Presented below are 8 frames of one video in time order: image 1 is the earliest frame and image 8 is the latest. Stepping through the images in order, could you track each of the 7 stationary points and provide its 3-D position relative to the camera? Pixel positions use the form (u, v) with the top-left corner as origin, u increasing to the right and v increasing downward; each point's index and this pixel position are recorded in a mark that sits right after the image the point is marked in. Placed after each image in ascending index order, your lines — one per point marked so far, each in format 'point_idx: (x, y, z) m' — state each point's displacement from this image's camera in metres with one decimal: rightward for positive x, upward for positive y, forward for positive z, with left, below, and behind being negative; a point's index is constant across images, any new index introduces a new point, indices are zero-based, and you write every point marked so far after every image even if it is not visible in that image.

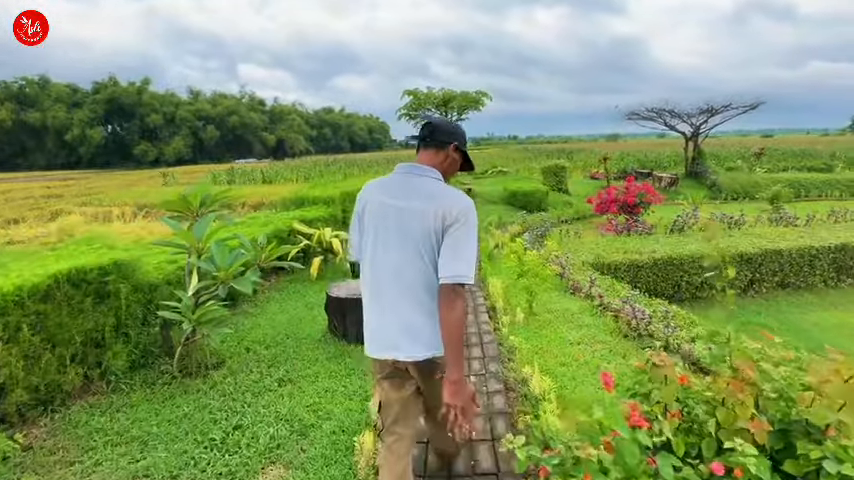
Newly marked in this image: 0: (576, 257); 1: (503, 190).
0: (+3.1, -0.4, +8.1) m
1: (+2.9, +1.8, +14.5) m
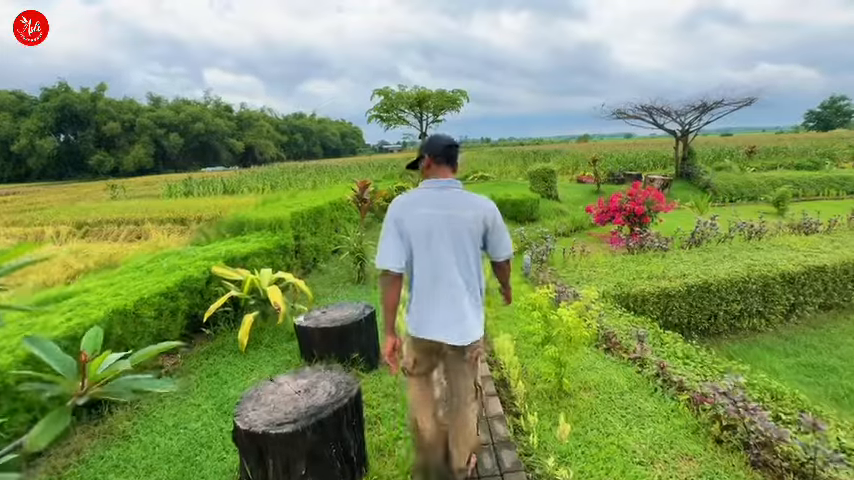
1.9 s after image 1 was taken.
0: (+2.7, -0.8, +6.4) m
1: (+2.1, +1.3, +12.9) m
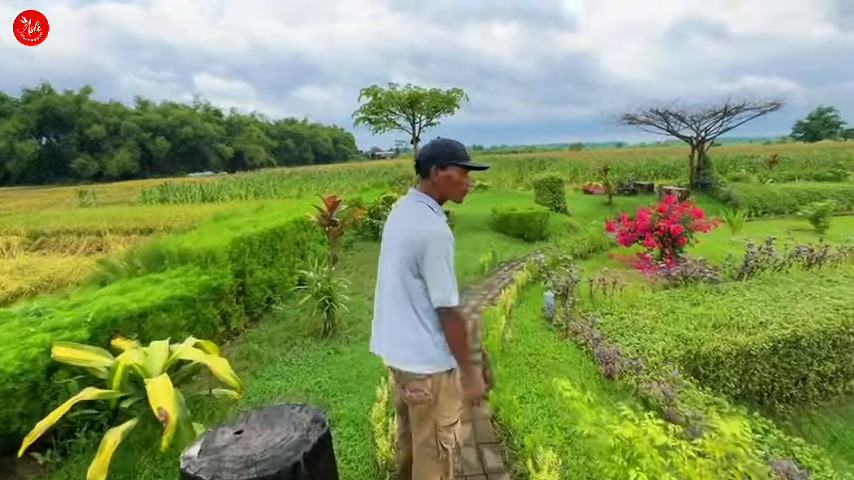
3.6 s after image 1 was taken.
0: (+2.6, -1.3, +4.7) m
1: (+1.9, +0.7, +11.2) m
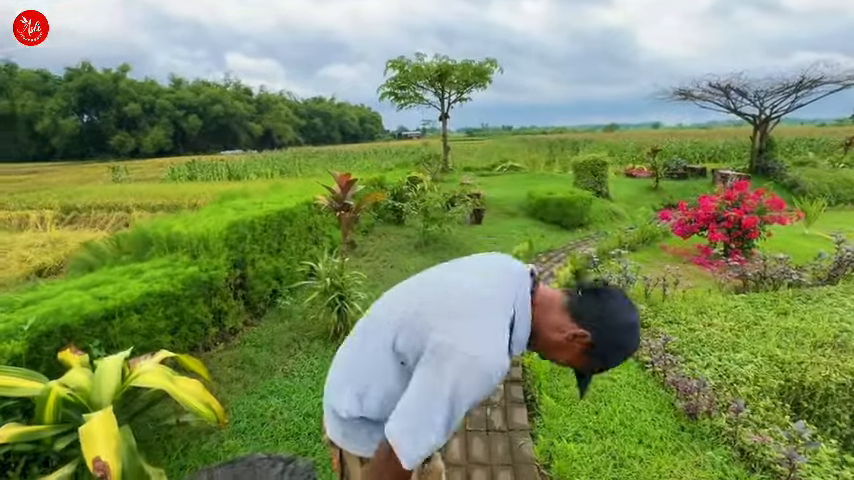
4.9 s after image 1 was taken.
0: (+2.9, -1.2, +3.7) m
1: (+2.6, +1.1, +10.1) m
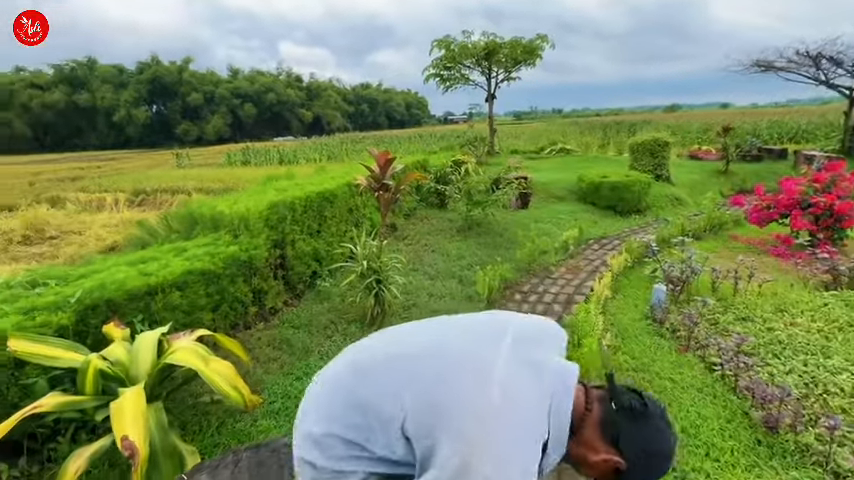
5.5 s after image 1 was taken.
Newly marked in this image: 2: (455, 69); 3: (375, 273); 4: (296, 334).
0: (+3.3, -1.1, +3.2) m
1: (+3.7, +1.4, +9.5) m
2: (+1.0, +6.4, +14.5) m
3: (-0.5, -0.3, +4.0) m
4: (-1.2, -0.9, +3.7) m
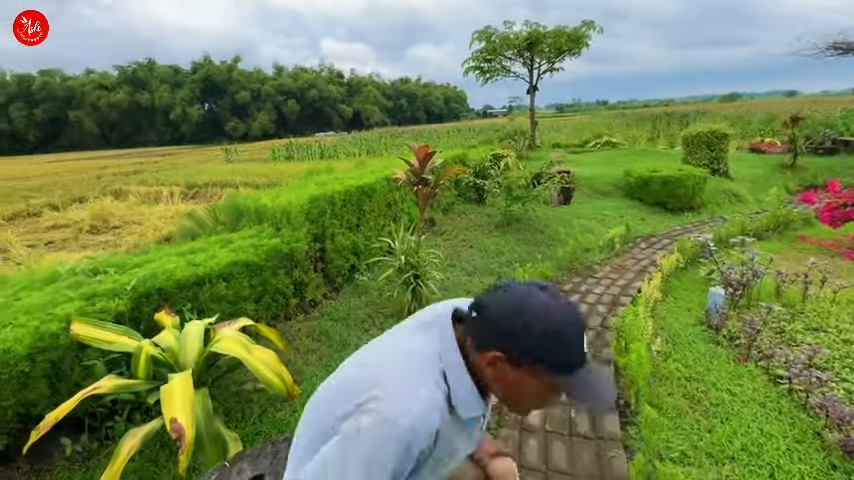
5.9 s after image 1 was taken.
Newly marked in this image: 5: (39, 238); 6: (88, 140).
0: (+3.5, -1.2, +2.9) m
1: (+4.6, +1.5, +9.1) m
2: (+2.5, +6.5, +14.2) m
3: (-0.2, -0.3, +4.0) m
4: (-0.9, -0.8, +3.8) m
5: (-5.3, 0.0, +5.3) m
6: (-10.9, +3.2, +12.5) m
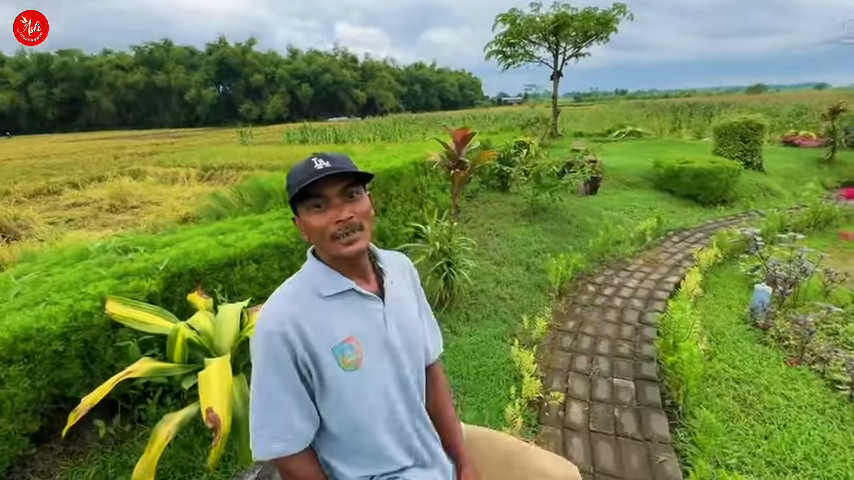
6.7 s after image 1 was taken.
0: (+3.8, -1.2, +2.6) m
1: (+5.1, +1.6, +8.7) m
2: (+3.3, +6.9, +13.8) m
3: (+0.2, -0.1, +3.9) m
4: (-0.6, -0.7, +3.6) m
5: (-5.0, +0.3, +5.3) m
6: (-10.3, +3.9, +12.5) m
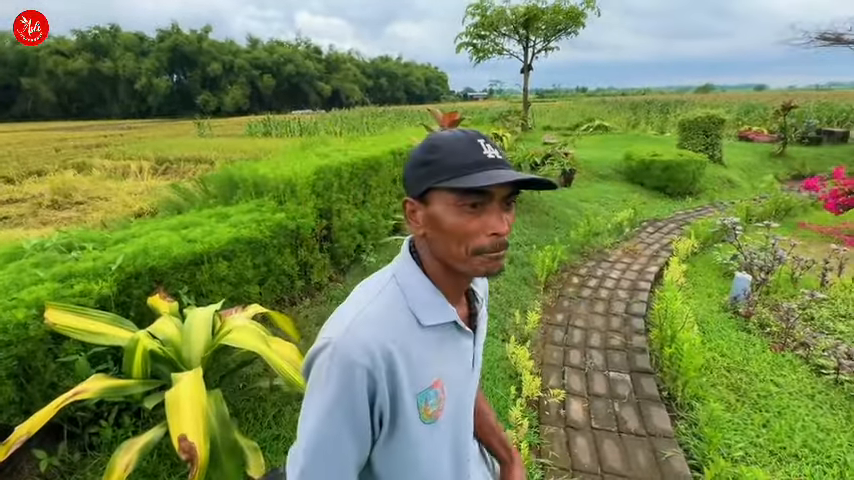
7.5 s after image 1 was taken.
0: (+3.8, -1.0, +2.8) m
1: (+4.5, +1.8, +8.9) m
2: (+2.2, +7.1, +13.7) m
3: (0.0, -0.1, +3.7) m
4: (-0.7, -0.6, +3.4) m
5: (-5.2, +0.3, +4.7) m
6: (-11.1, +3.9, +11.4) m
